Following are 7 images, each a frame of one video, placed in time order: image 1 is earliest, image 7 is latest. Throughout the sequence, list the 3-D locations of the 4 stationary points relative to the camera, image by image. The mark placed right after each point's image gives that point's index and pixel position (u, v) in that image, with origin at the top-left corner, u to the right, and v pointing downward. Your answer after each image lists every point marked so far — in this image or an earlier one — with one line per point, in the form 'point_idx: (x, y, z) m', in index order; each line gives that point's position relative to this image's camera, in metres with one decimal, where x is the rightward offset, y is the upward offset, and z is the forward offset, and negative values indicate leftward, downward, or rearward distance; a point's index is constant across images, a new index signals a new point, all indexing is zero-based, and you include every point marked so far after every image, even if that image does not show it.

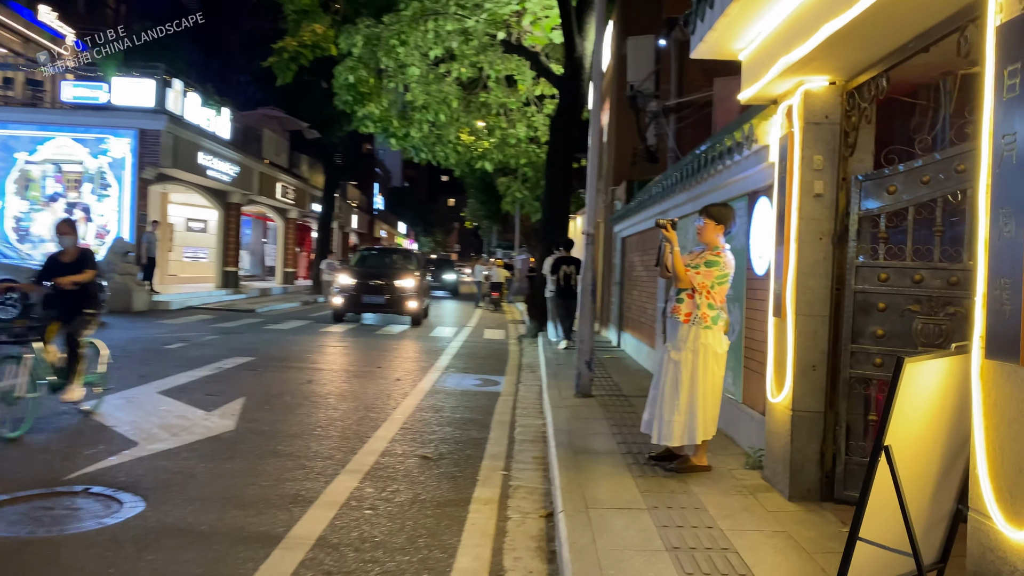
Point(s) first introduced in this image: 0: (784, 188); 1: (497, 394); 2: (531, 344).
0: (+1.4, +0.5, +4.2) m
1: (-0.2, -1.1, +8.3) m
2: (+0.3, -0.9, +13.1) m
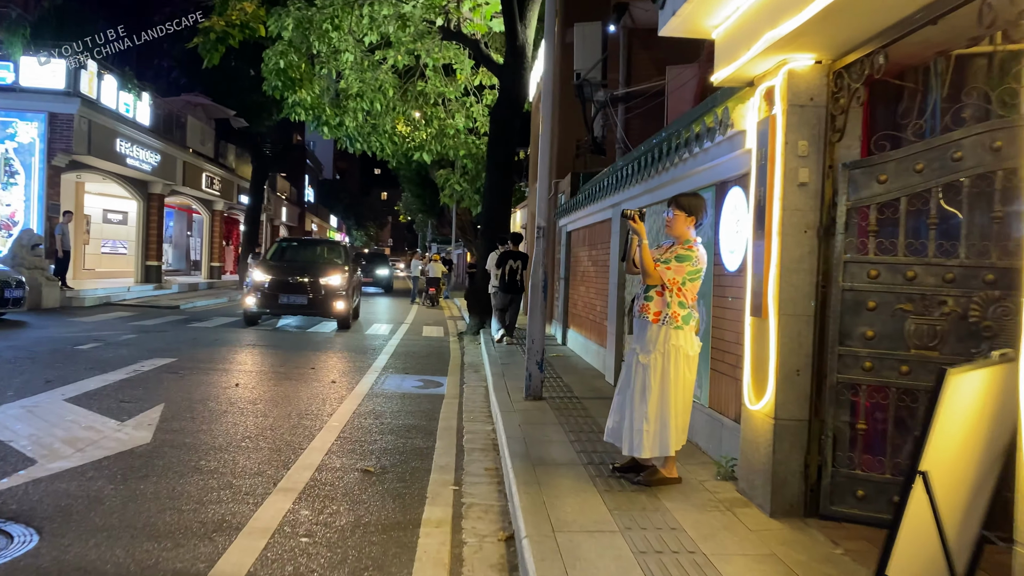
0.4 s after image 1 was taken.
0: (+1.2, +0.5, +3.9) m
1: (-0.7, -1.0, +7.8) m
2: (-0.6, -0.8, +12.7) m
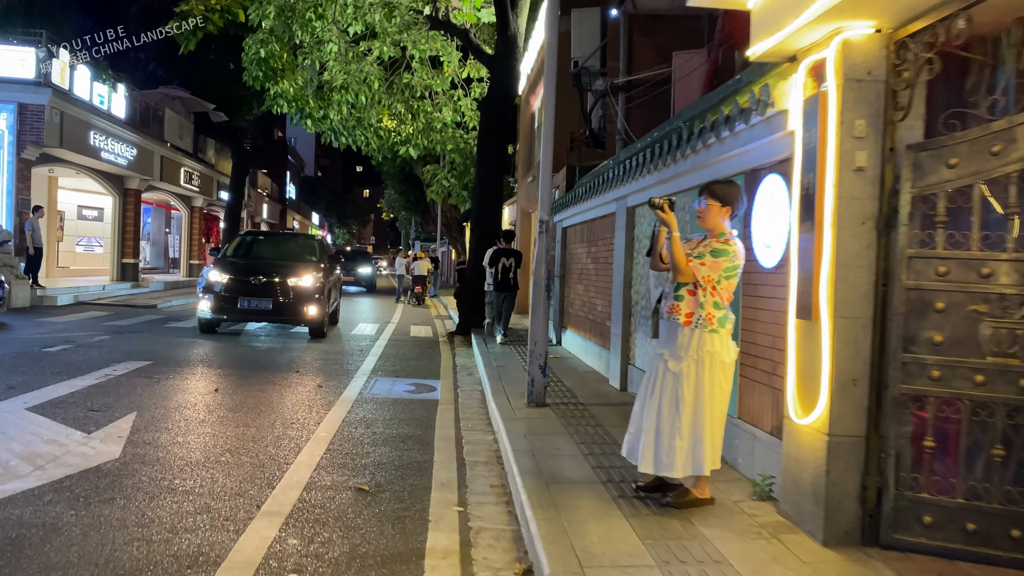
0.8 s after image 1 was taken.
0: (+1.3, +0.5, +3.4) m
1: (-0.7, -1.0, +7.3) m
2: (-0.8, -0.8, +12.2) m
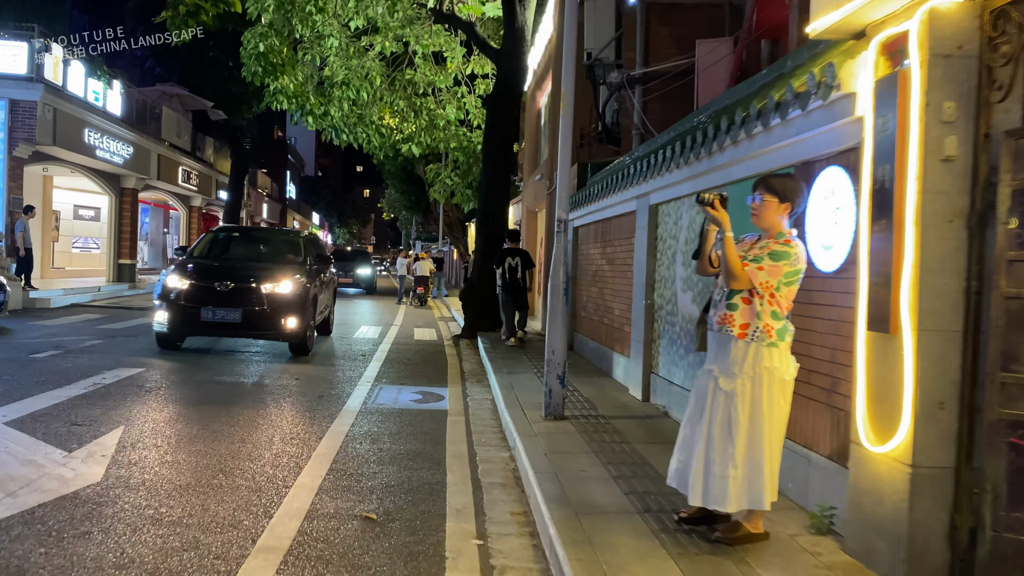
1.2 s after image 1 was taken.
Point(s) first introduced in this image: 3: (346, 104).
0: (+1.4, +0.5, +3.0) m
1: (-0.6, -1.1, +6.9) m
2: (-0.6, -0.9, +11.7) m
3: (-3.4, +3.8, +16.5) m
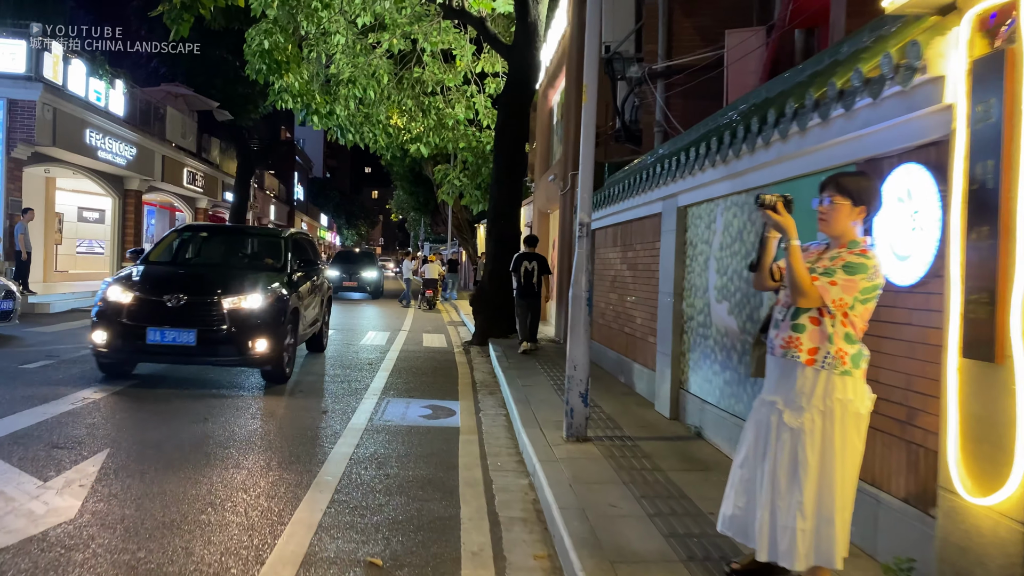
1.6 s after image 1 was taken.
0: (+1.5, +0.4, +2.5) m
1: (-0.5, -1.1, +6.4) m
2: (-0.5, -0.9, +11.3) m
3: (-3.2, +3.7, +16.0) m
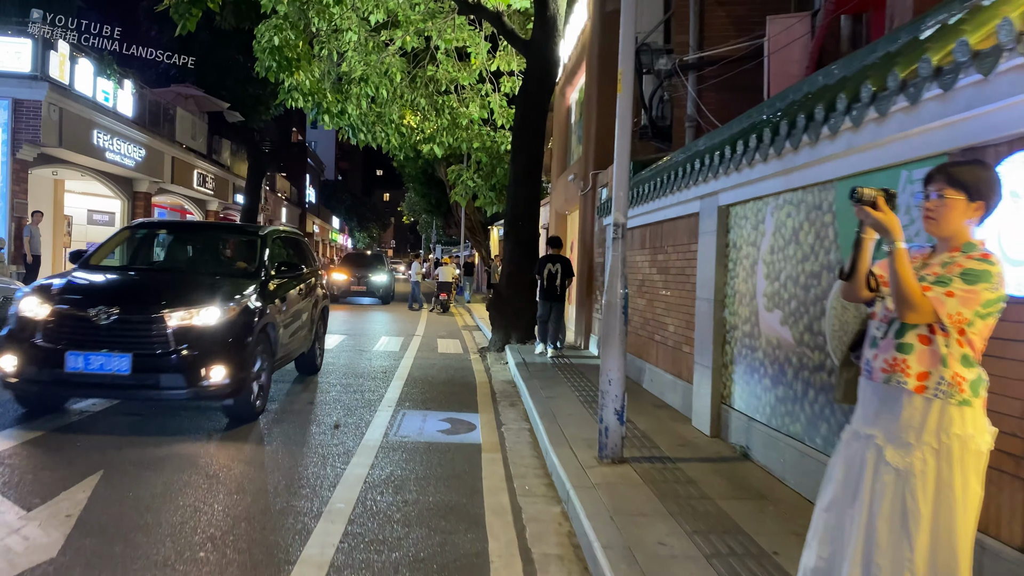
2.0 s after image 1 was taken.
0: (+1.6, +0.4, +2.0) m
1: (-0.3, -1.2, +6.0) m
2: (-0.2, -1.0, +10.8) m
3: (-2.8, +3.6, +15.6) m
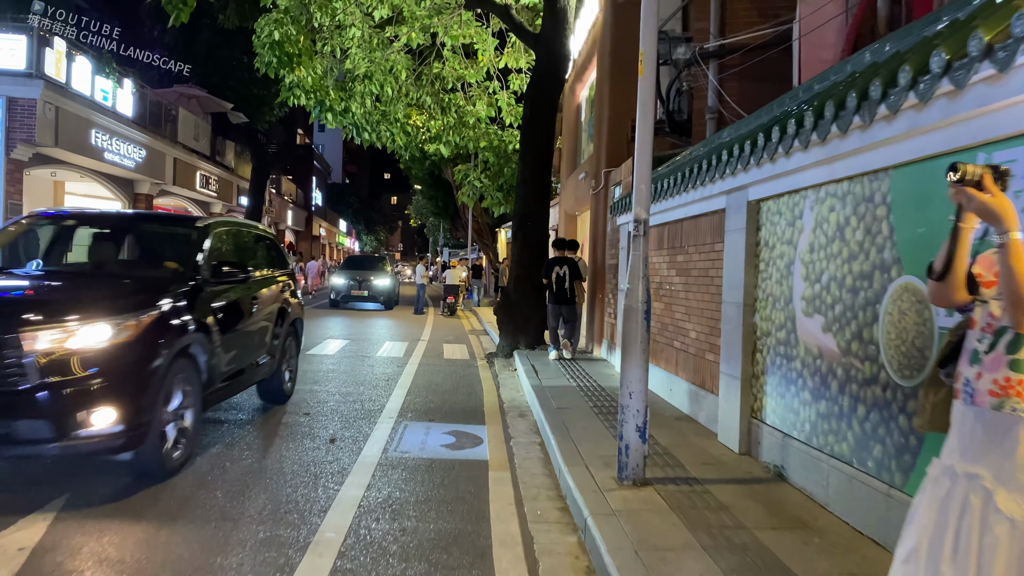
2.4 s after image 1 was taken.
0: (+1.6, +0.4, +1.5) m
1: (-0.2, -1.2, +5.5) m
2: (-0.1, -1.0, +10.3) m
3: (-2.7, +3.5, +15.2) m
